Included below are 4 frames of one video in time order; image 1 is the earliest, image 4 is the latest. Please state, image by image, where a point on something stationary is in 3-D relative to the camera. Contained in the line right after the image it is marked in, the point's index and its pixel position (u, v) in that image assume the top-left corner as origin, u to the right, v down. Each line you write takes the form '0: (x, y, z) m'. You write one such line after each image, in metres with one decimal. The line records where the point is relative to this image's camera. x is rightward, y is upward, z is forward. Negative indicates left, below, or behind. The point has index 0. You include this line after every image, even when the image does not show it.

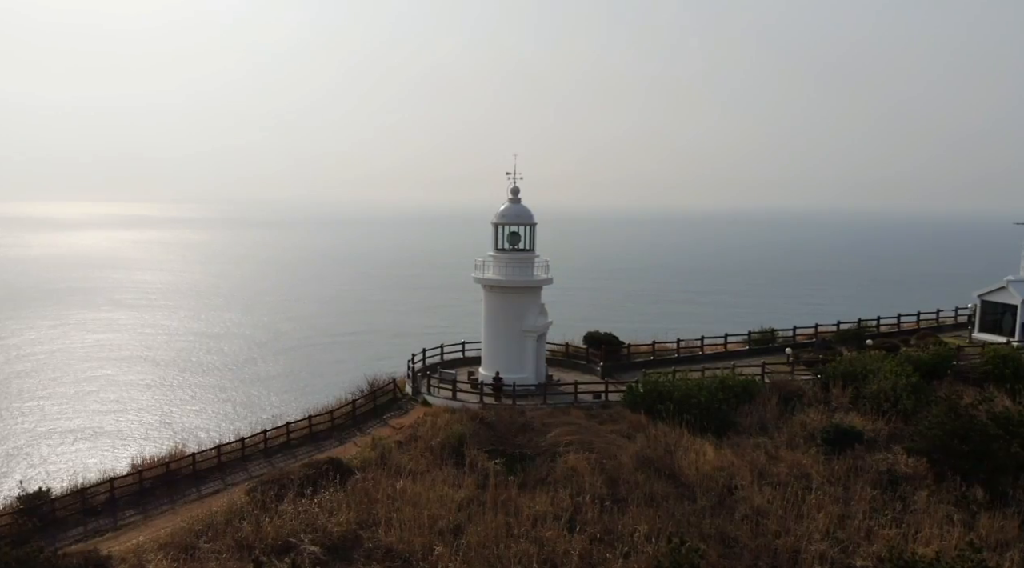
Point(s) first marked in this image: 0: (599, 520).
0: (+1.4, -3.8, +12.2) m
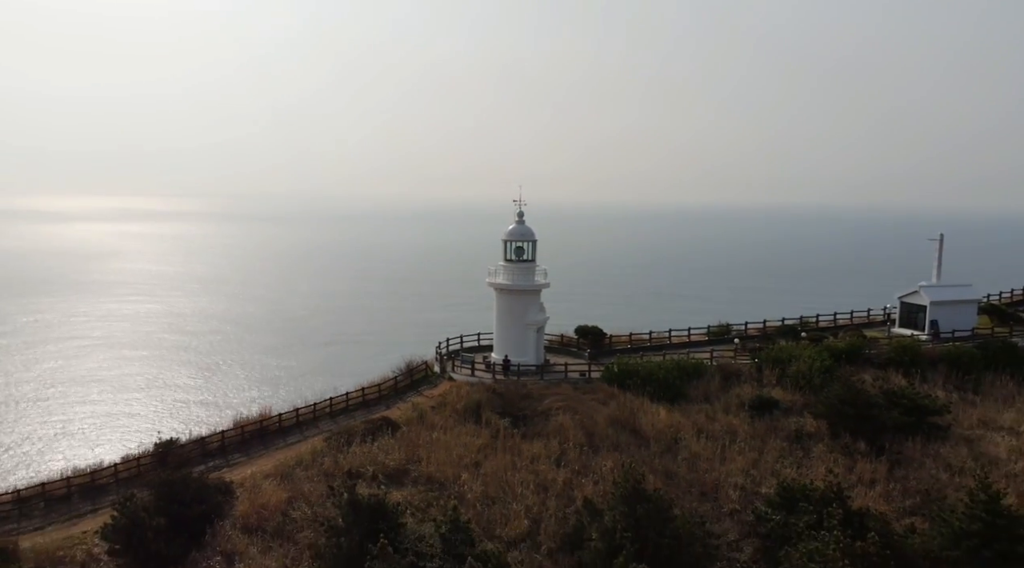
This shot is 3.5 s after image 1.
0: (+1.5, -3.9, +17.1) m
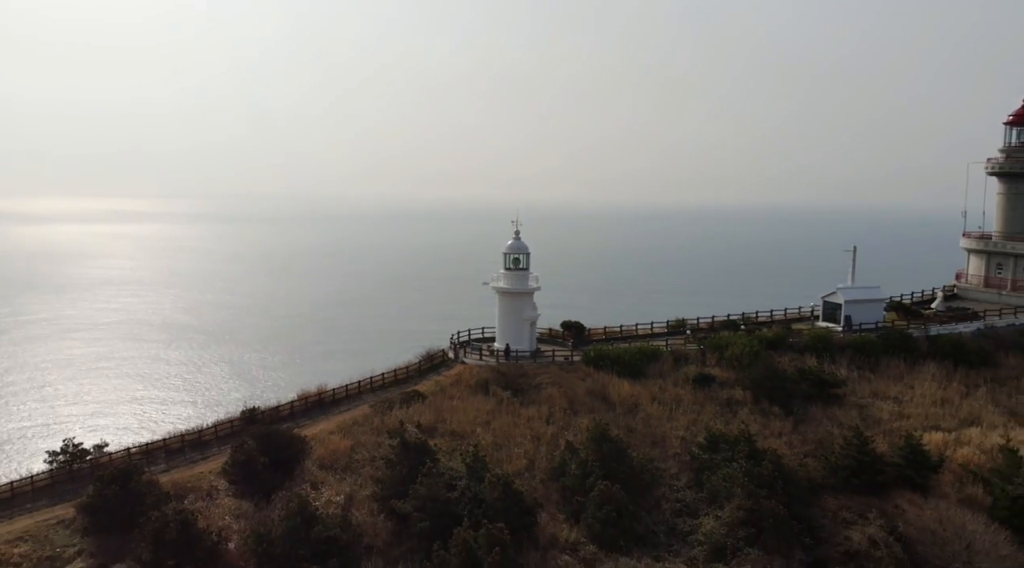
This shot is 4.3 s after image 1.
0: (+1.5, -4.1, +23.0) m
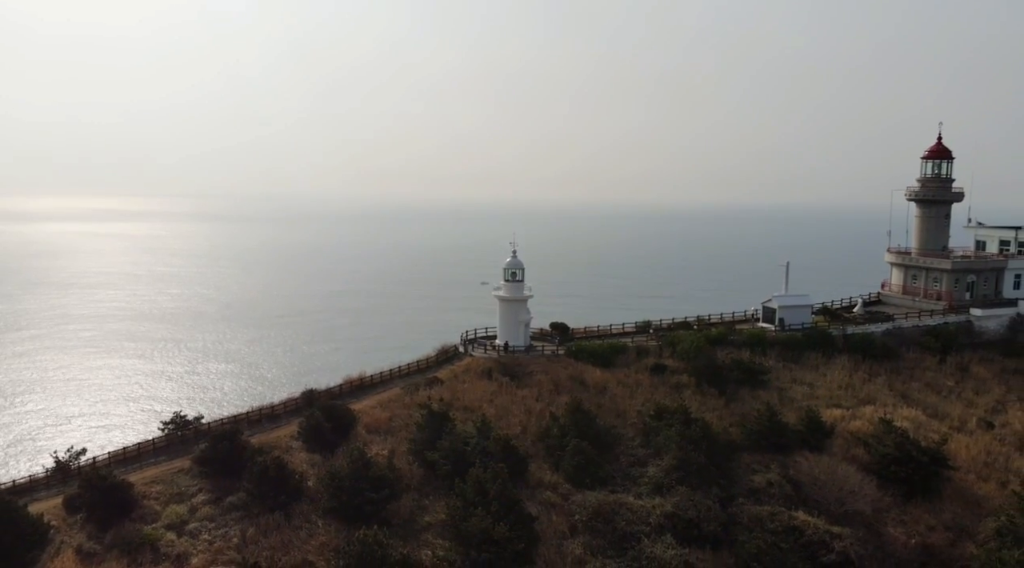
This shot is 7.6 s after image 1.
0: (+1.5, -4.5, +30.3) m
